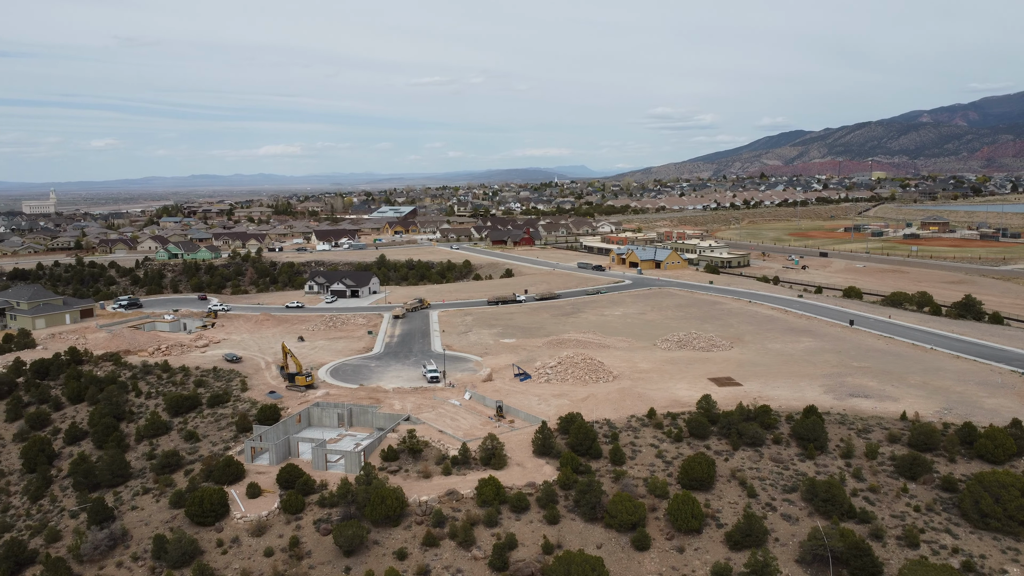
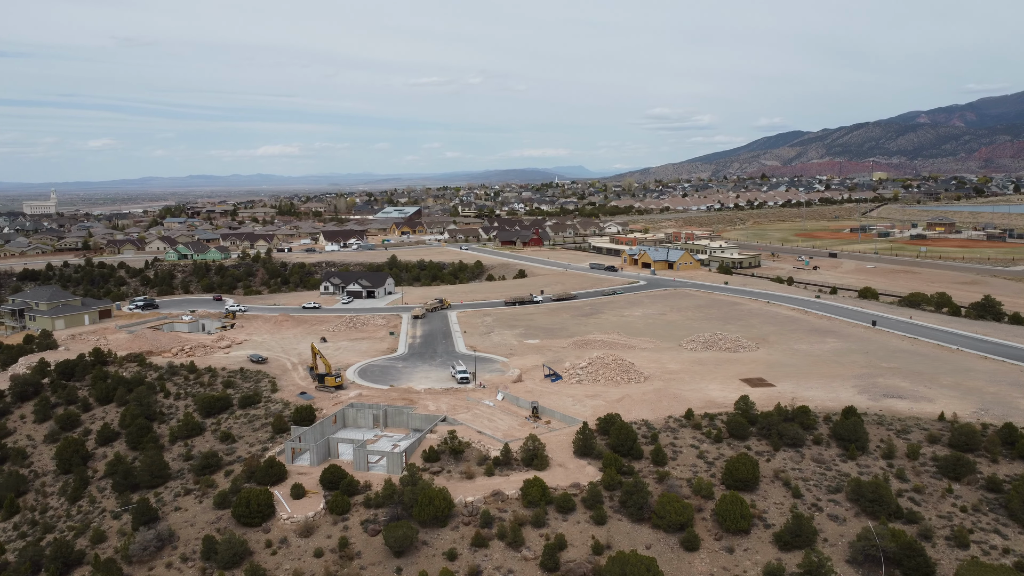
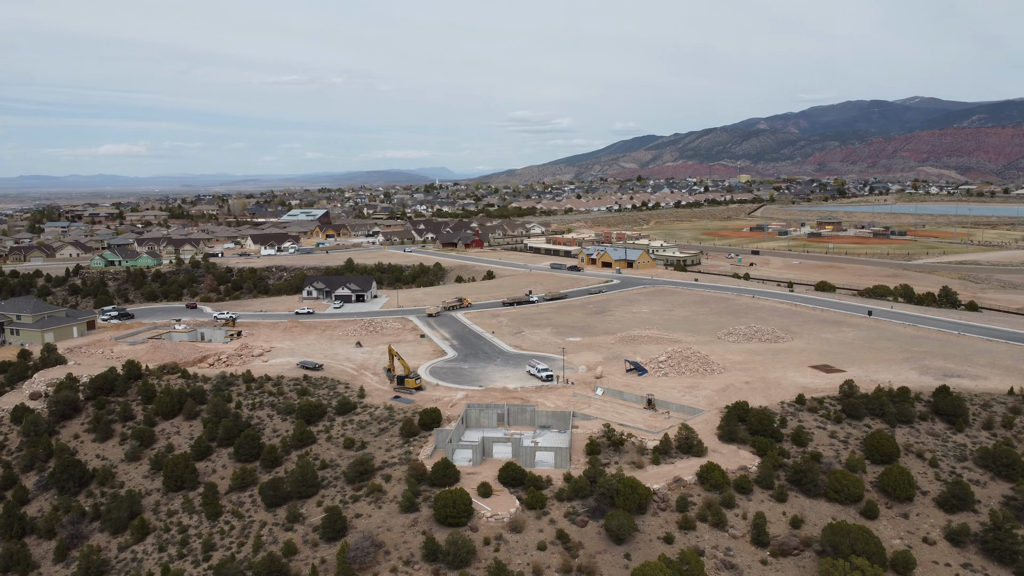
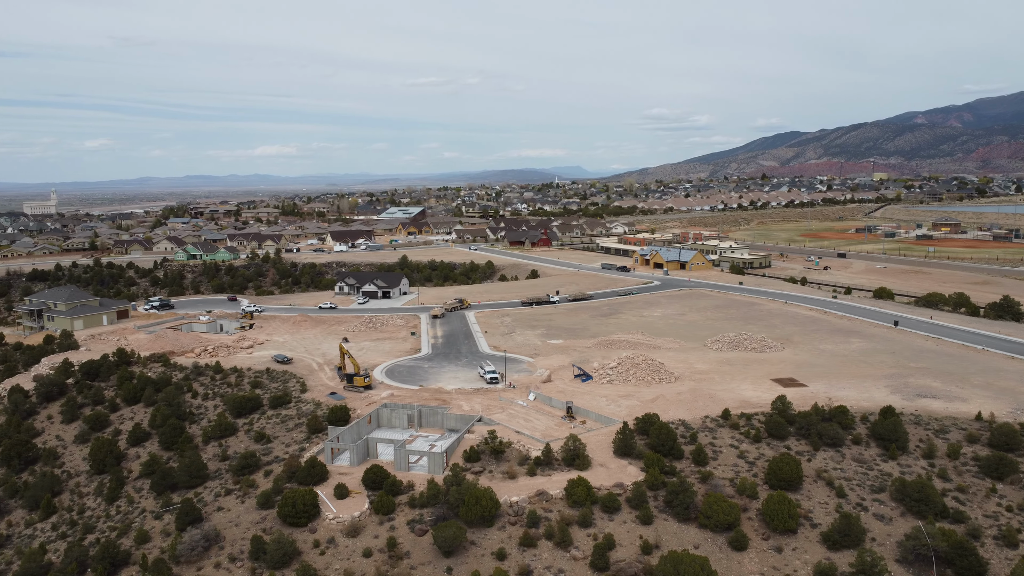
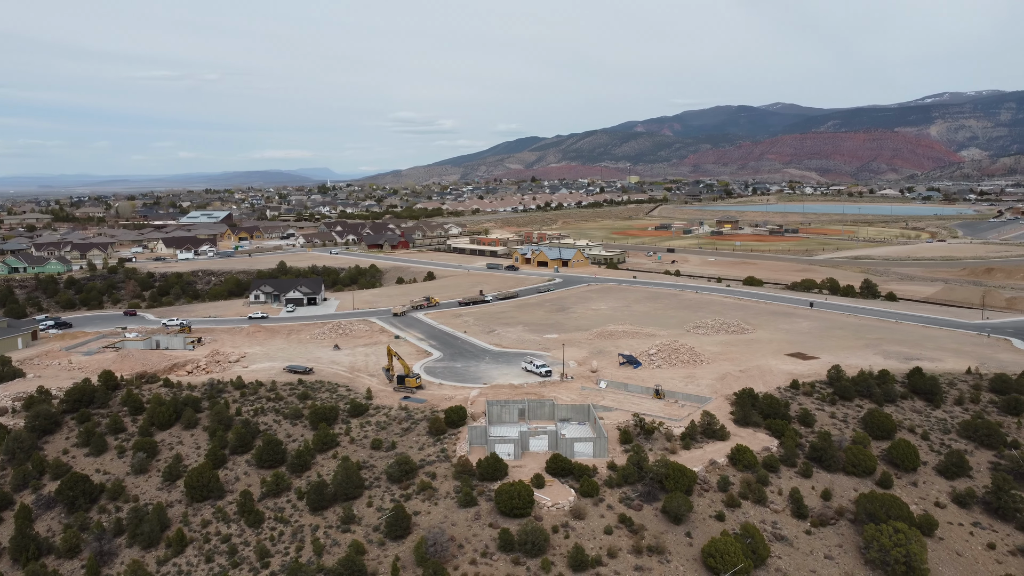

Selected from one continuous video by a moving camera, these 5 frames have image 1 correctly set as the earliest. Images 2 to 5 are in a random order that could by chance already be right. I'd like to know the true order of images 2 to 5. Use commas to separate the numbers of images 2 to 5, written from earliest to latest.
2, 4, 3, 5
